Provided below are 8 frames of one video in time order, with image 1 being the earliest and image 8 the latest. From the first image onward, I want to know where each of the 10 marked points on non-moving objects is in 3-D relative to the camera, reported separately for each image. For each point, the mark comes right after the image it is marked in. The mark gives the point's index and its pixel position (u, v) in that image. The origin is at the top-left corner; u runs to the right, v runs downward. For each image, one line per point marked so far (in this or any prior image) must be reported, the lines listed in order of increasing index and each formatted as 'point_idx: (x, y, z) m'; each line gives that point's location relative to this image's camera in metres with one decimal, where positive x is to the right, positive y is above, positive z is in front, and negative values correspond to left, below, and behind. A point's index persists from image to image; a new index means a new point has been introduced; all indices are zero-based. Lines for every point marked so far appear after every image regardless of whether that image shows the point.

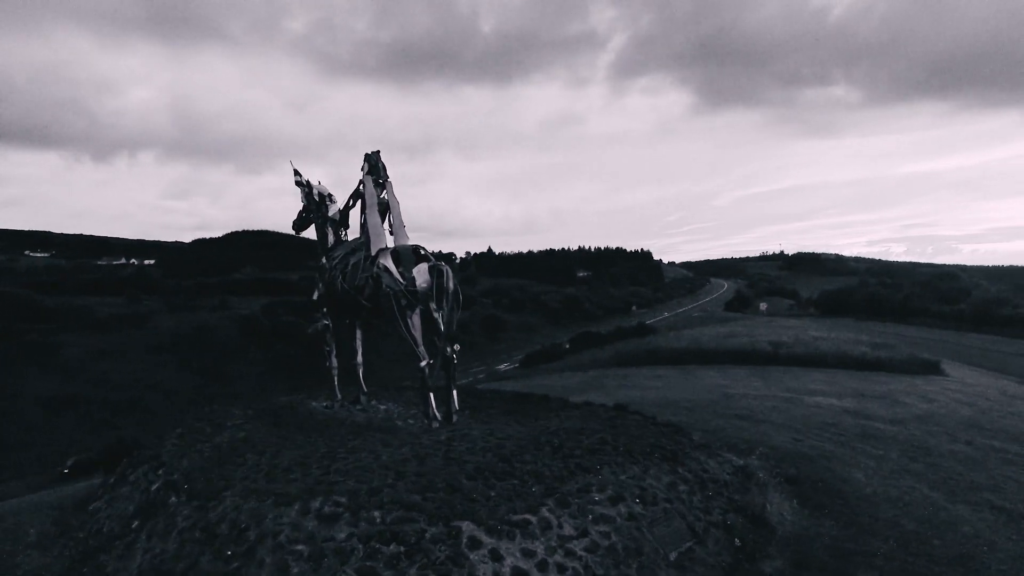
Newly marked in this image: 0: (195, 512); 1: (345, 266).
0: (-3.9, -2.8, +7.4) m
1: (-3.1, +0.4, +11.2) m
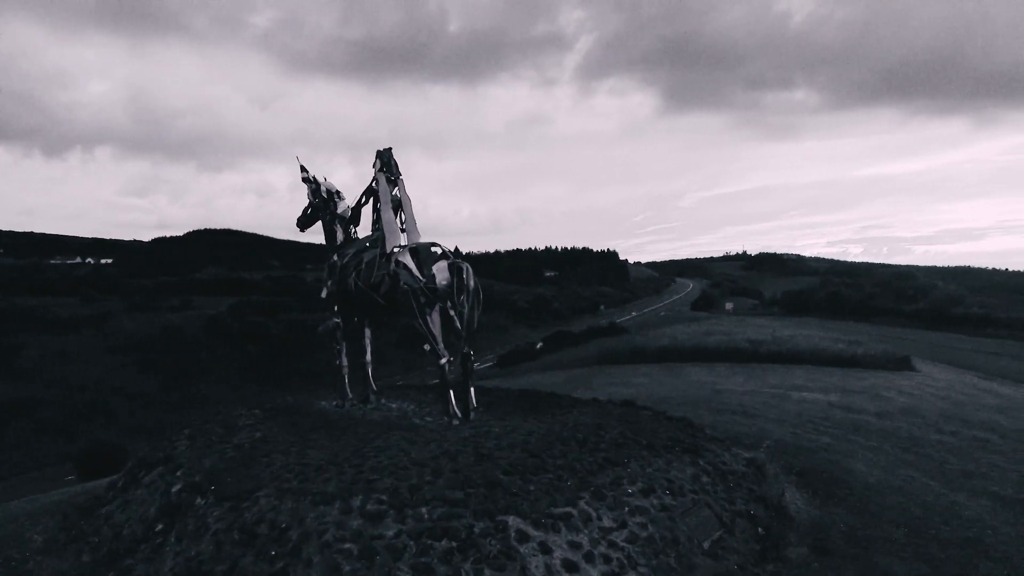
0: (-3.4, -2.8, +7.3) m
1: (-2.8, +0.5, +11.2) m
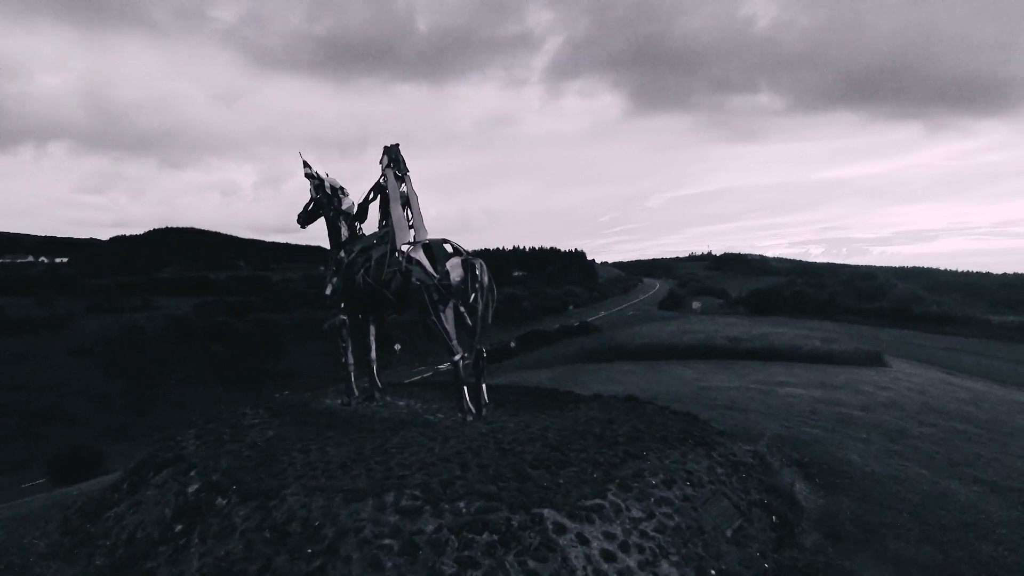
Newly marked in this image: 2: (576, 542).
0: (-3.1, -2.7, +7.2) m
1: (-2.7, +0.5, +11.1) m
2: (+0.7, -2.8, +6.5) m
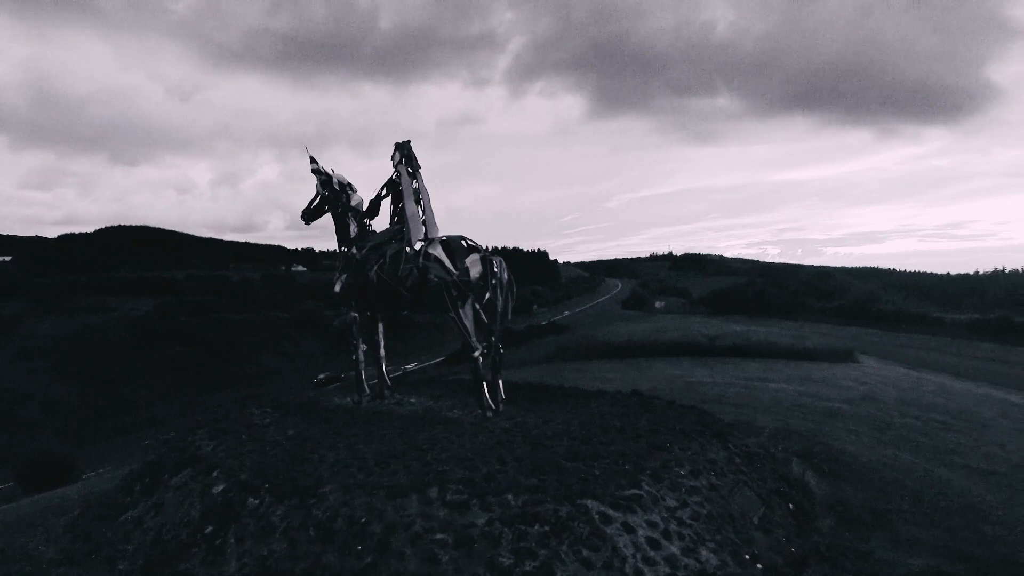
0: (-2.6, -2.6, +7.1) m
1: (-2.4, +0.6, +11.0) m
2: (+1.2, -2.7, +6.7) m
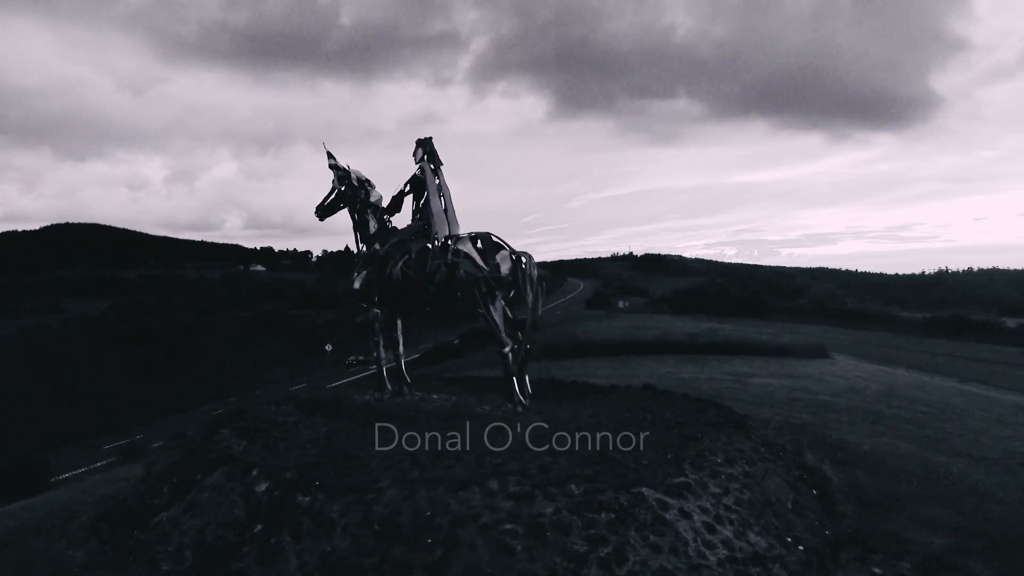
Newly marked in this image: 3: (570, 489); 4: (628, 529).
0: (-1.9, -2.6, +7.1) m
1: (-2.0, +0.6, +11.0) m
2: (+1.9, -2.6, +6.9) m
3: (+0.6, -2.3, +6.9) m
4: (+1.2, -2.6, +6.4) m
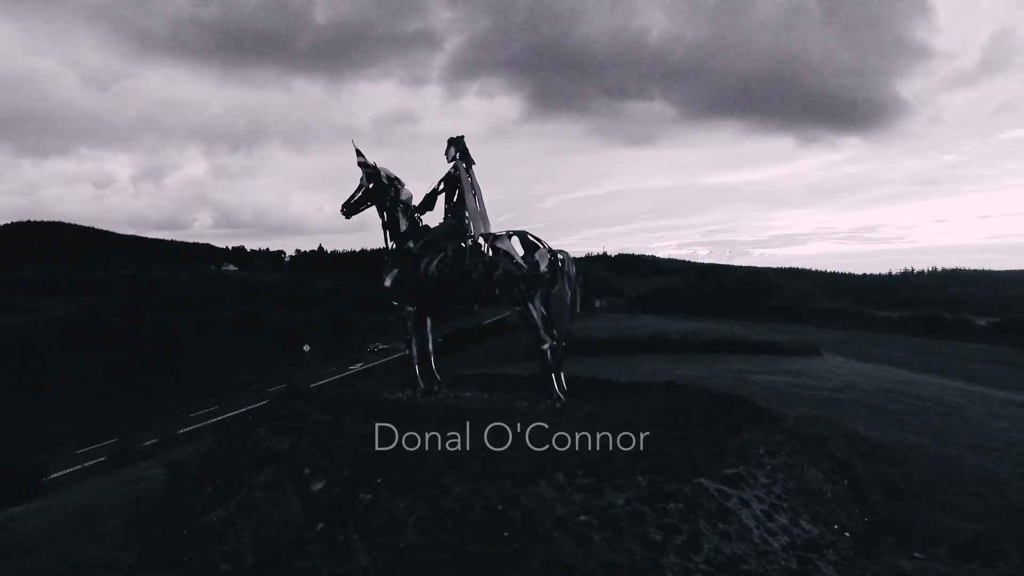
0: (-1.1, -2.5, +7.2) m
1: (-1.3, +0.7, +11.1) m
2: (+2.7, -2.6, +7.1) m
3: (+1.4, -2.3, +7.1) m
4: (+2.0, -2.5, +6.6) m
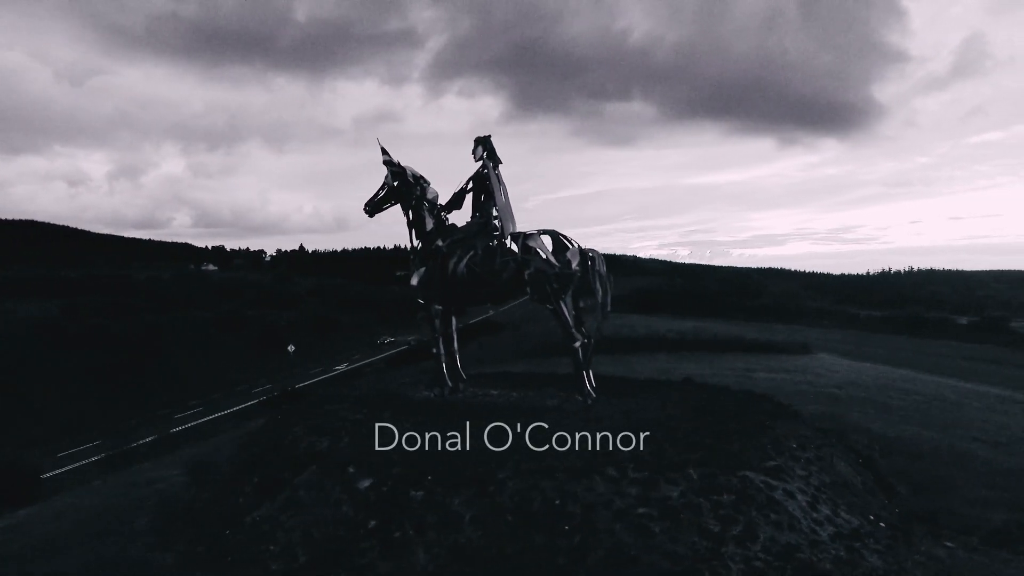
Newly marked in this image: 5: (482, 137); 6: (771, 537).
0: (-0.5, -2.5, +7.3) m
1: (-0.8, +0.7, +11.2) m
2: (+3.4, -2.6, +7.3) m
3: (+2.1, -2.2, +7.2) m
4: (+2.7, -2.5, +6.8) m
5: (-0.6, +2.9, +11.7) m
6: (+2.8, -2.7, +6.5) m
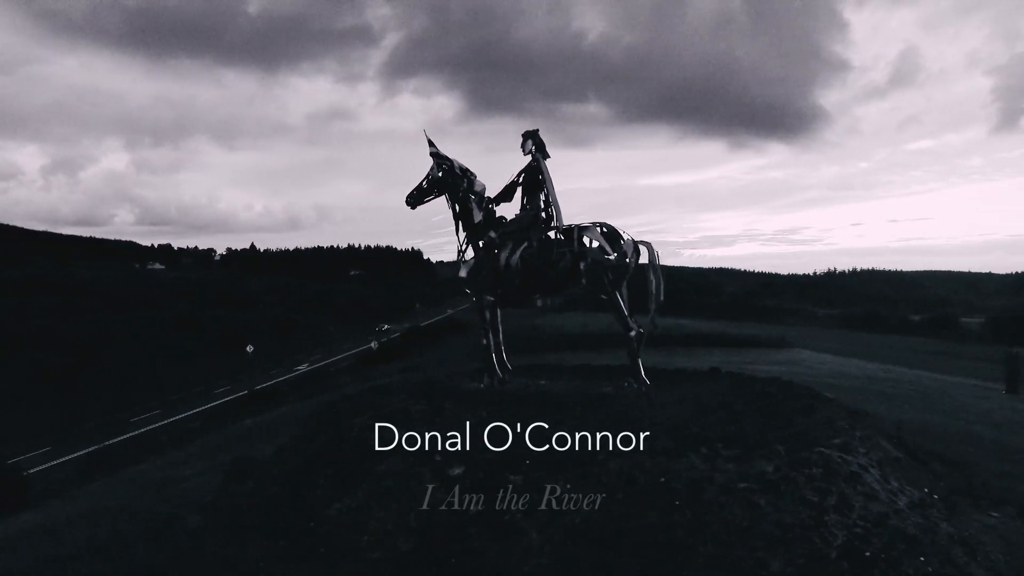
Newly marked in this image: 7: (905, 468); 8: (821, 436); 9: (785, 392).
0: (+0.8, -2.3, +7.5) m
1: (+0.2, +0.9, +11.4) m
2: (+4.6, -2.4, +7.8) m
3: (+3.3, -2.1, +7.6) m
4: (+4.0, -2.3, +7.3) m
5: (+0.3, +3.1, +11.9) m
6: (+4.1, -2.6, +7.0) m
7: (+6.1, -2.8, +9.3) m
8: (+4.4, -2.1, +8.5) m
9: (+5.5, -2.0, +12.0) m
